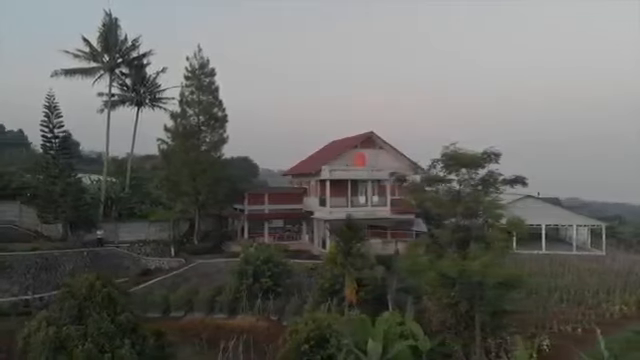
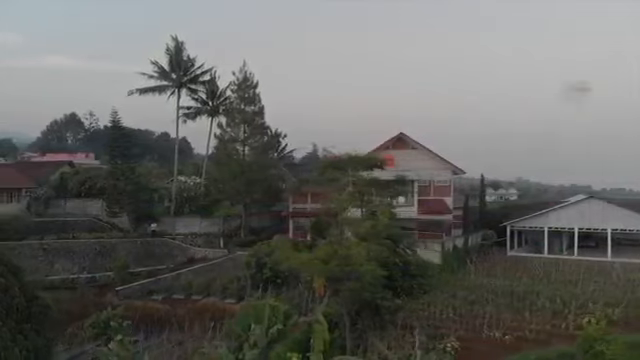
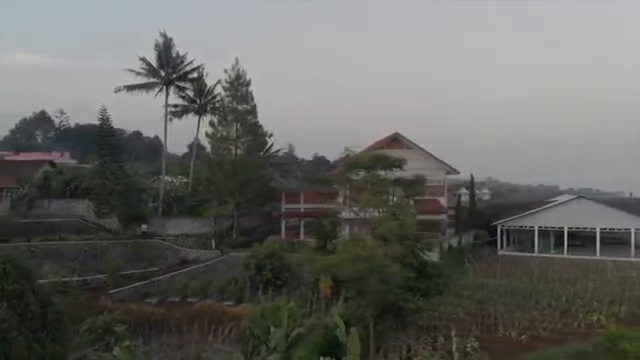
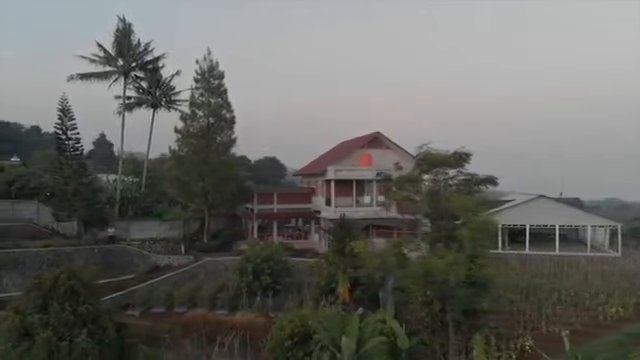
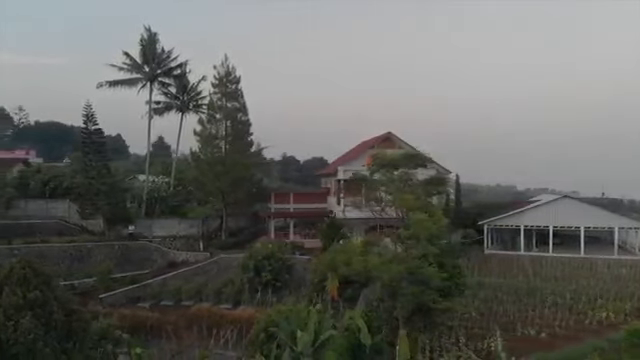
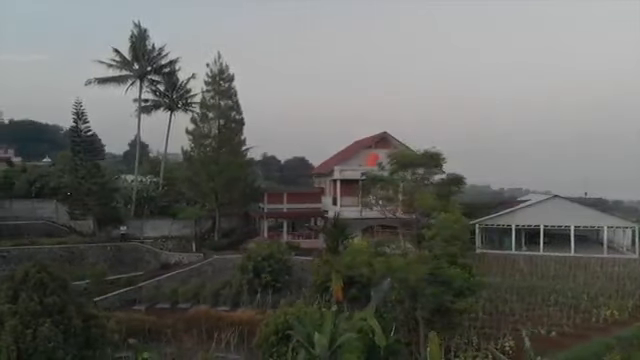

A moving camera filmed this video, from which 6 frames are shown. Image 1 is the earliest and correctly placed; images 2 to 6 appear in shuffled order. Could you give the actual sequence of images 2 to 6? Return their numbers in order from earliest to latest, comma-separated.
4, 6, 5, 3, 2
